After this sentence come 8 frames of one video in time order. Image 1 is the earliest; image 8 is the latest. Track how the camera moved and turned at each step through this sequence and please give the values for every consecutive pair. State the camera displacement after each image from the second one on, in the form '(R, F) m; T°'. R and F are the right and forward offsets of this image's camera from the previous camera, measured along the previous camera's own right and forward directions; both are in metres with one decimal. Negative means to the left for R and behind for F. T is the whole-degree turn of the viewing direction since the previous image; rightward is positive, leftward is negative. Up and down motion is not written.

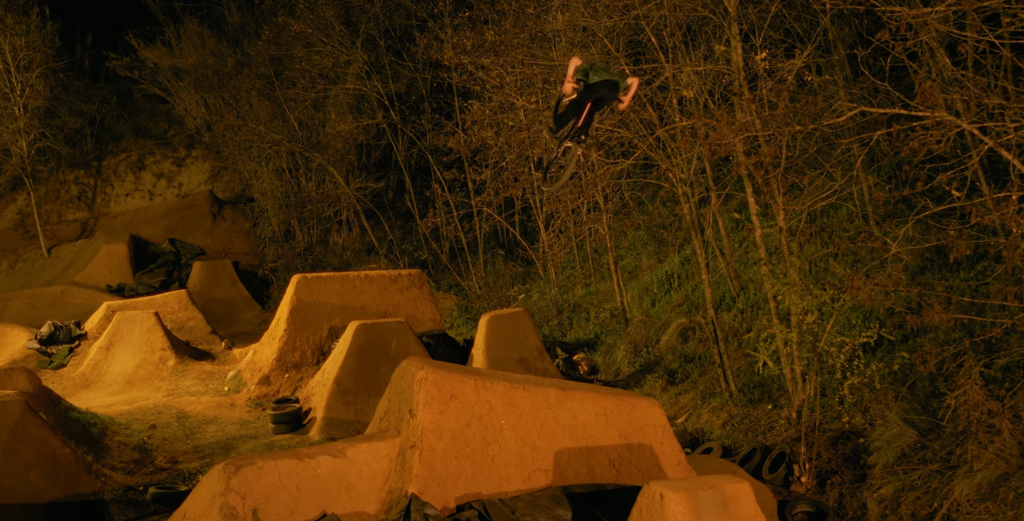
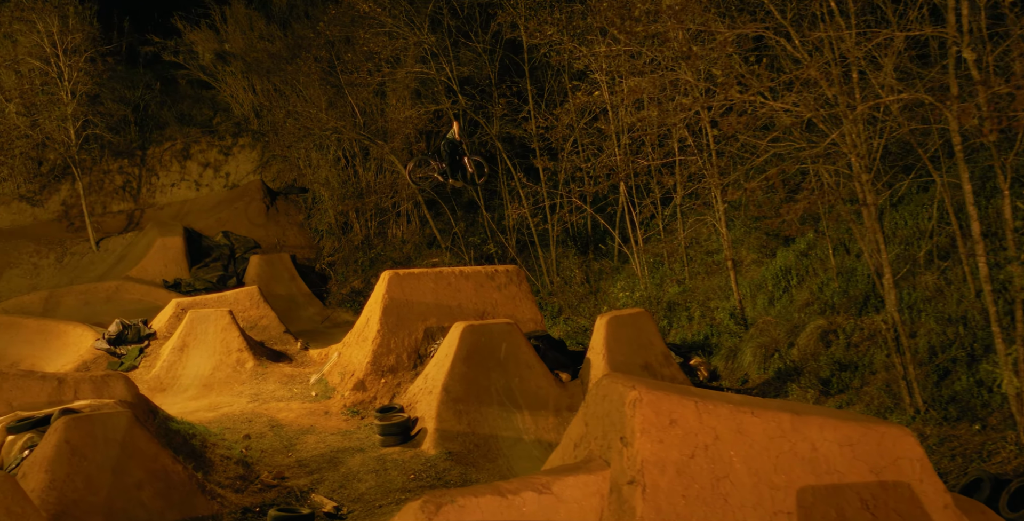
(-1.4, +0.7) m; 0°
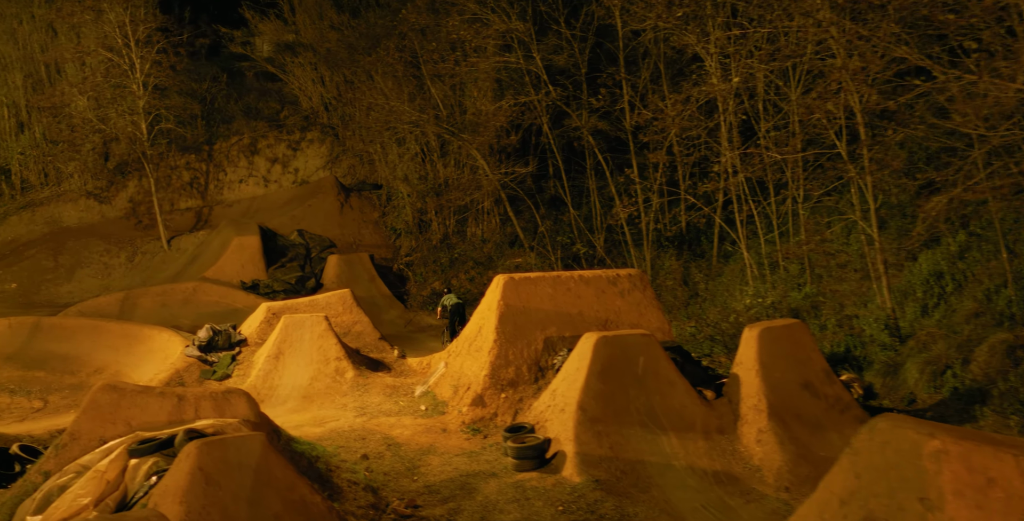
(-1.2, +0.8) m; -2°
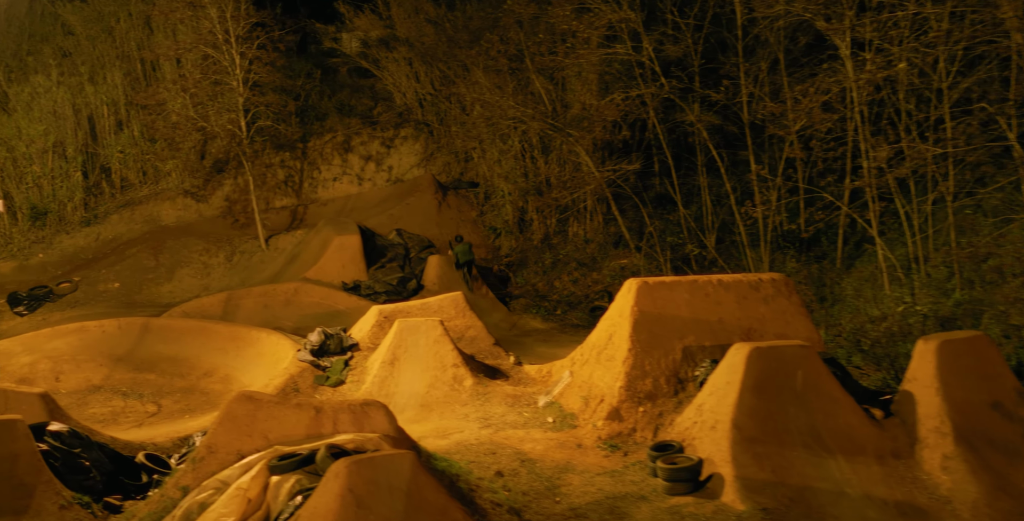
(-0.9, +0.5) m; -4°
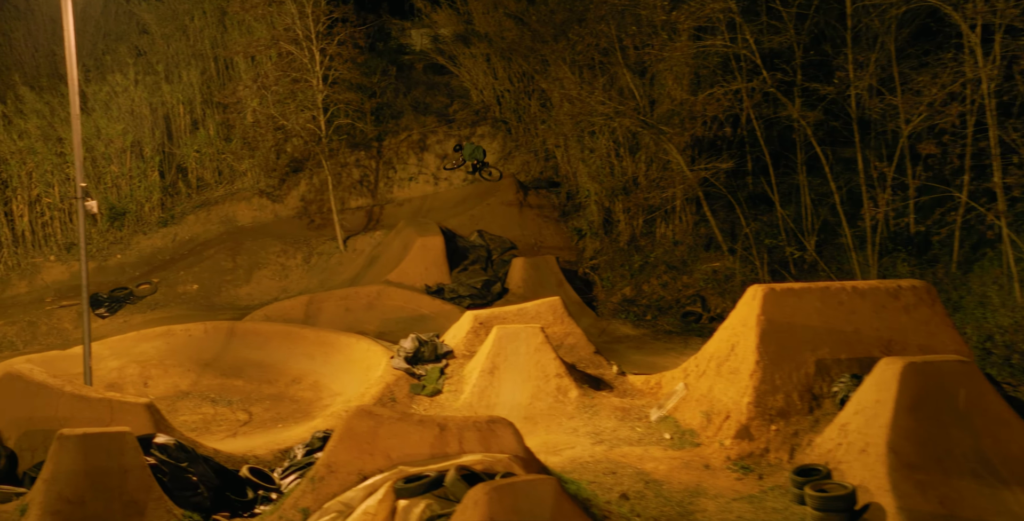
(-0.8, +0.5) m; -3°
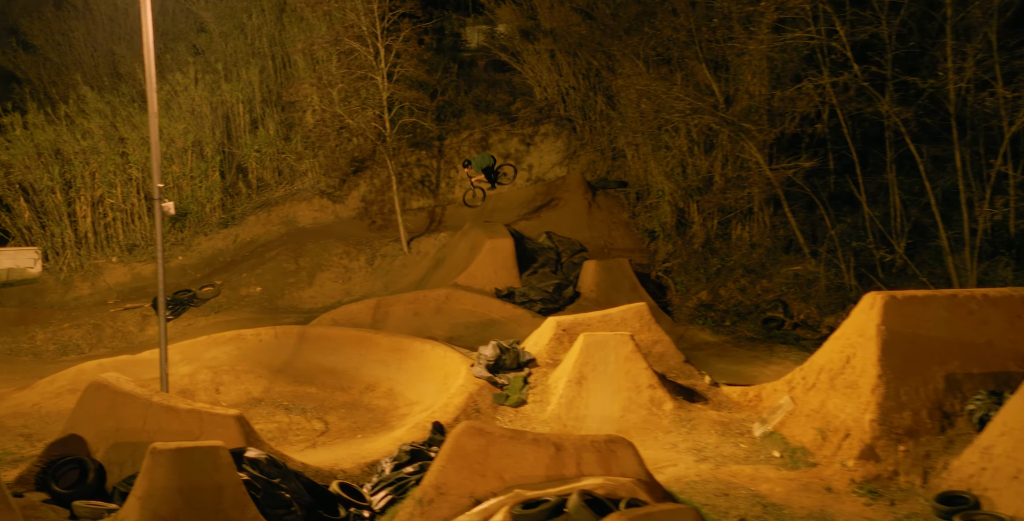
(-0.7, +0.4) m; -2°
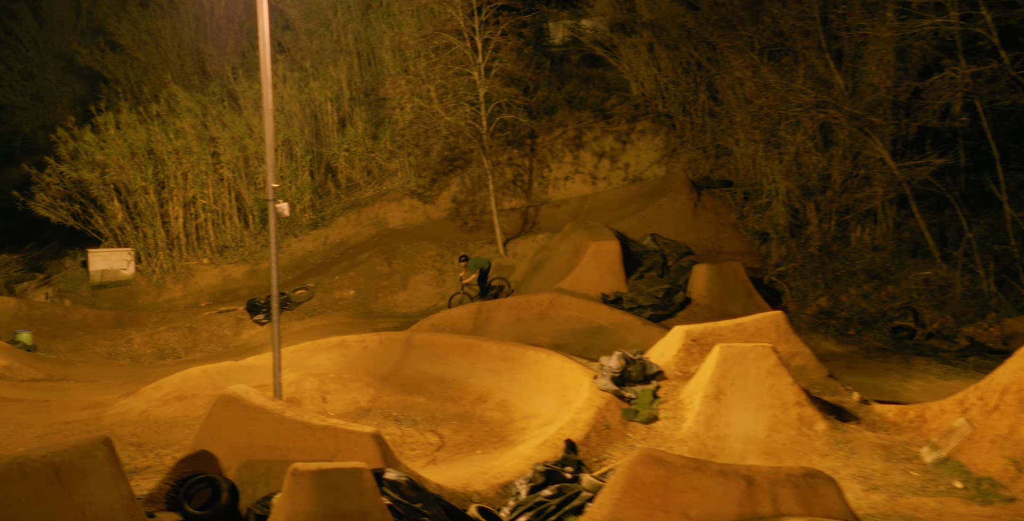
(-0.9, +0.6) m; -3°
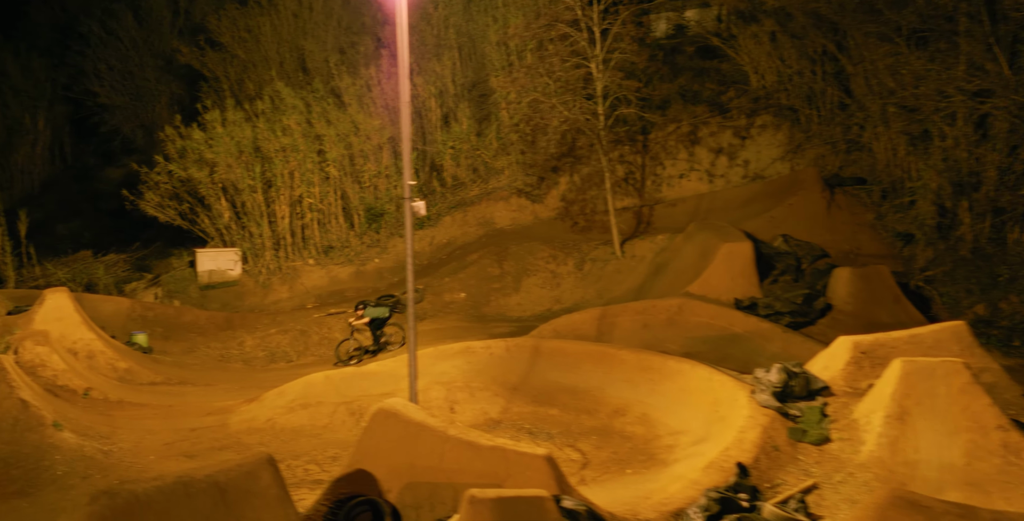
(-1.0, +0.6) m; -4°
